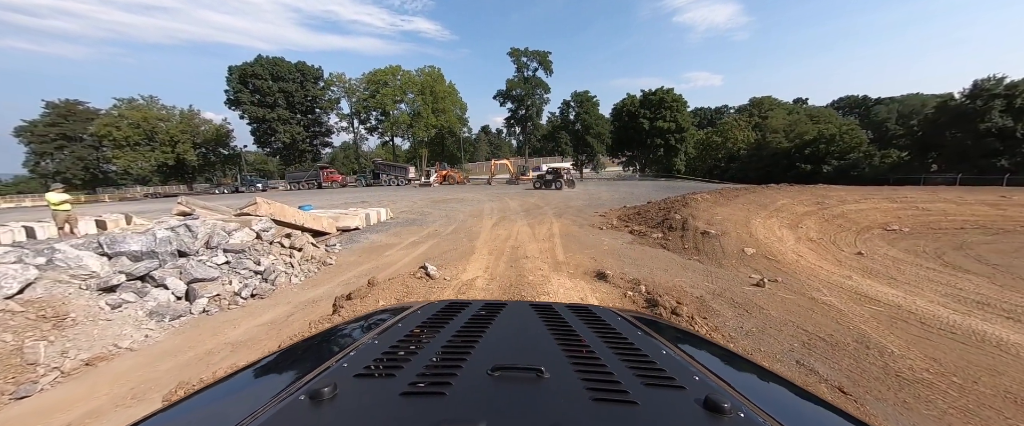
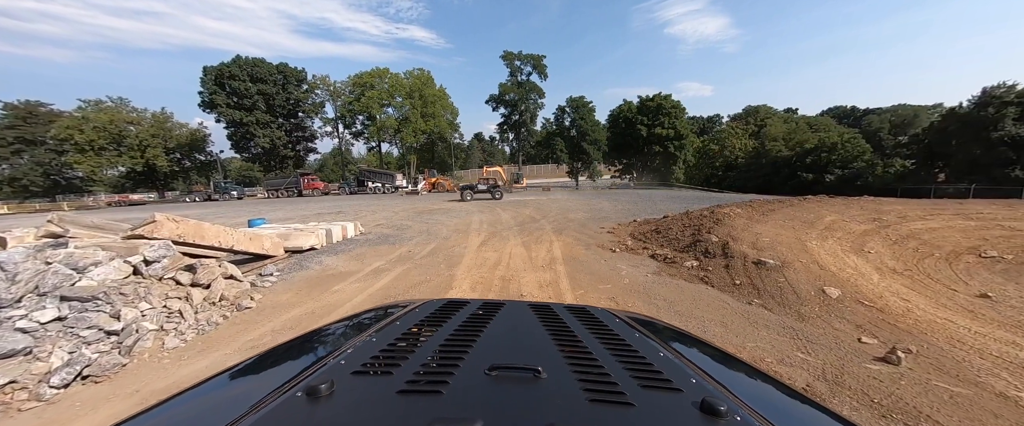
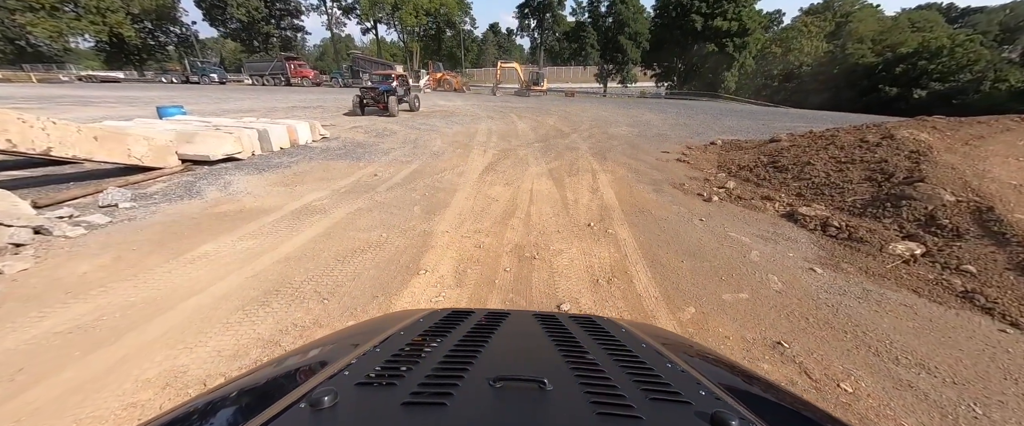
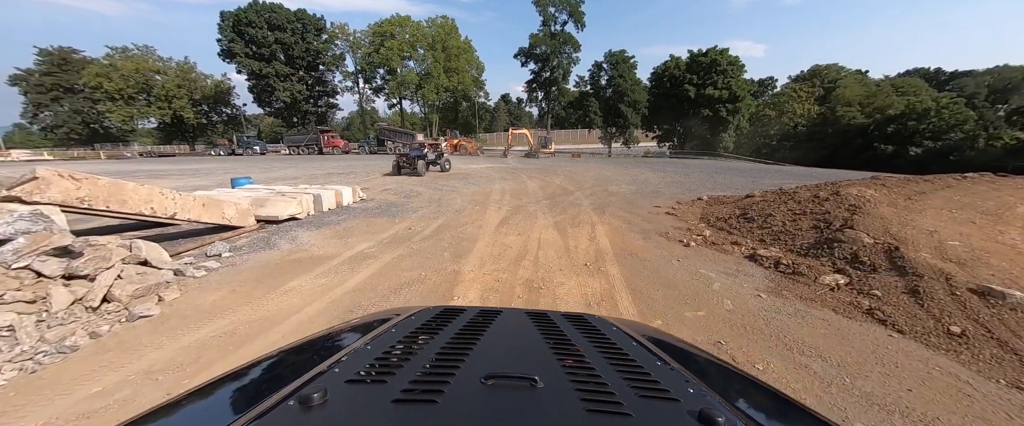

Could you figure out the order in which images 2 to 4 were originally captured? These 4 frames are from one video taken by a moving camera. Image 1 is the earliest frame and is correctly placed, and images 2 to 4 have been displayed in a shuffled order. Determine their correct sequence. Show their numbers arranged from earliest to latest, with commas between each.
2, 4, 3
